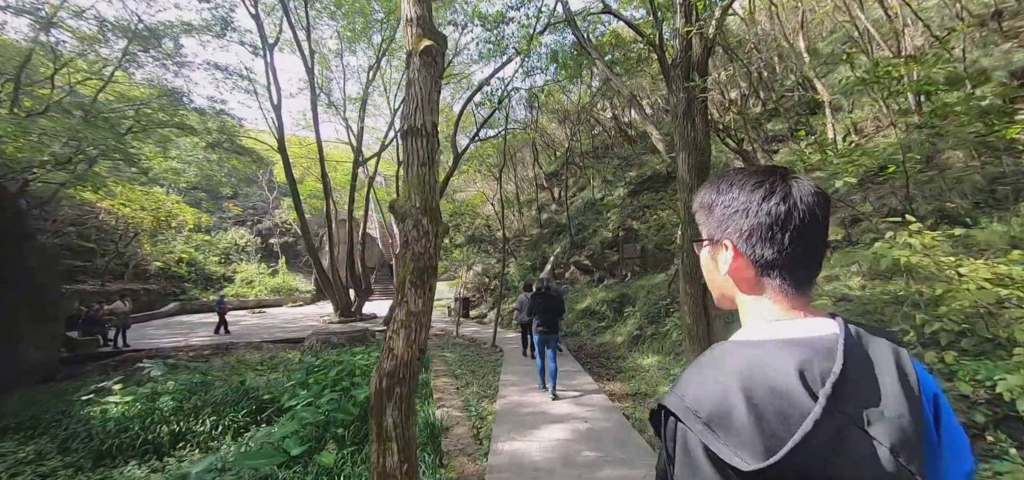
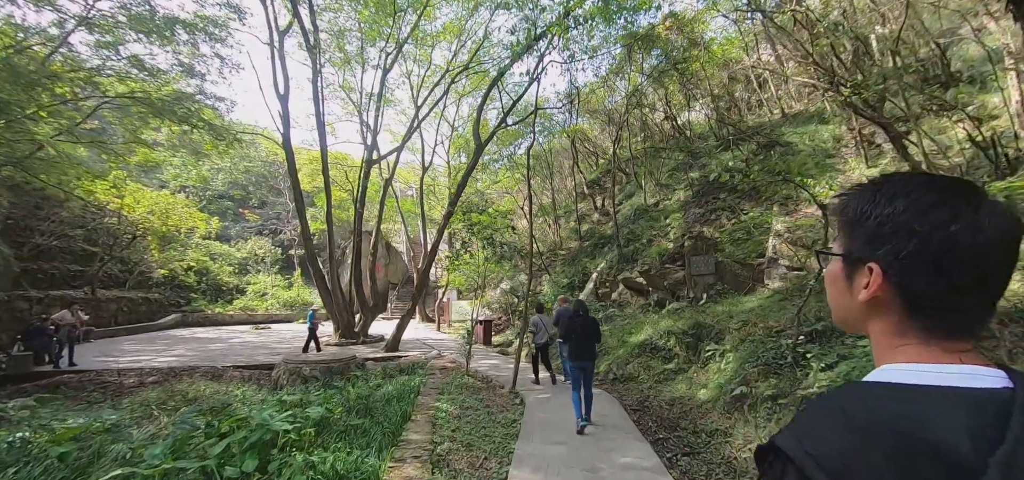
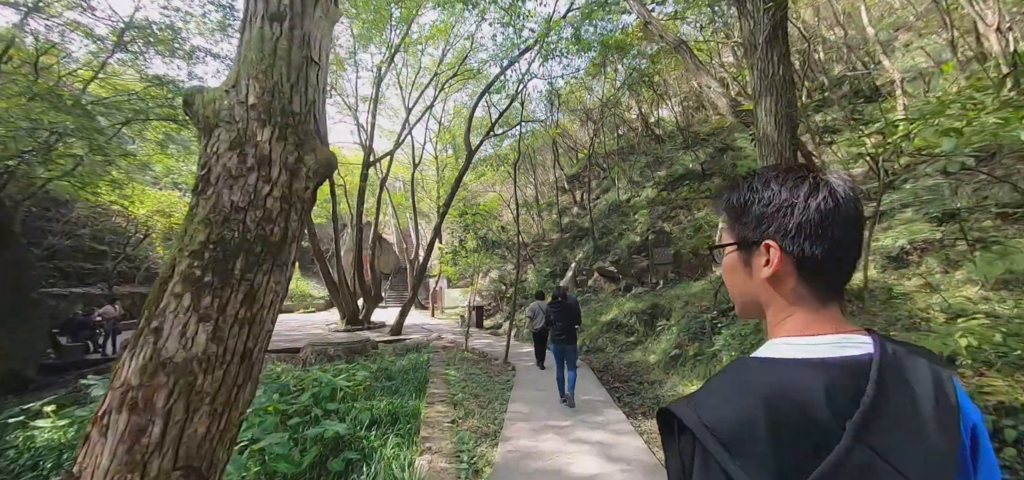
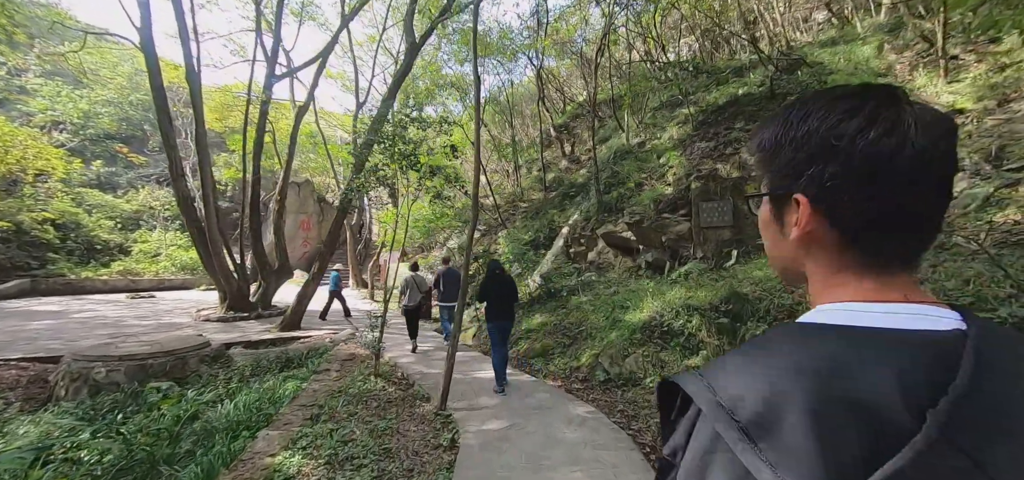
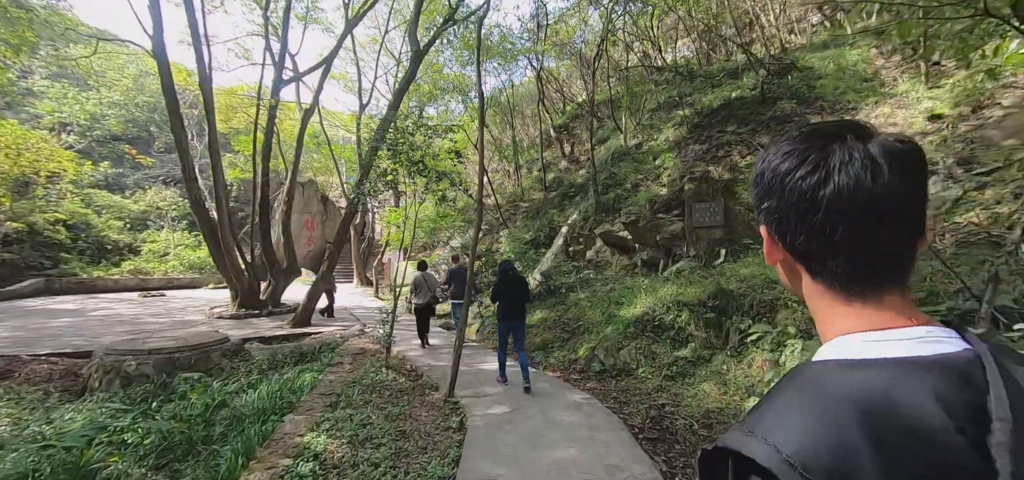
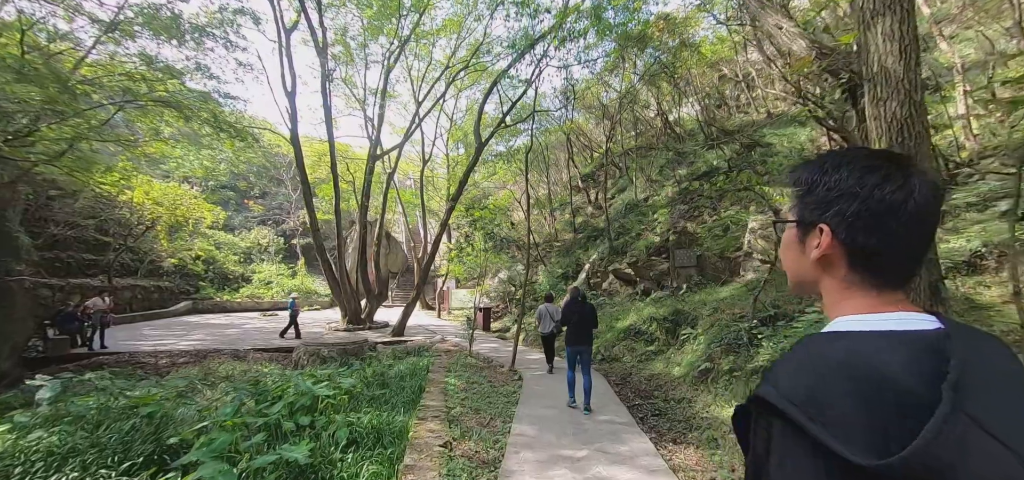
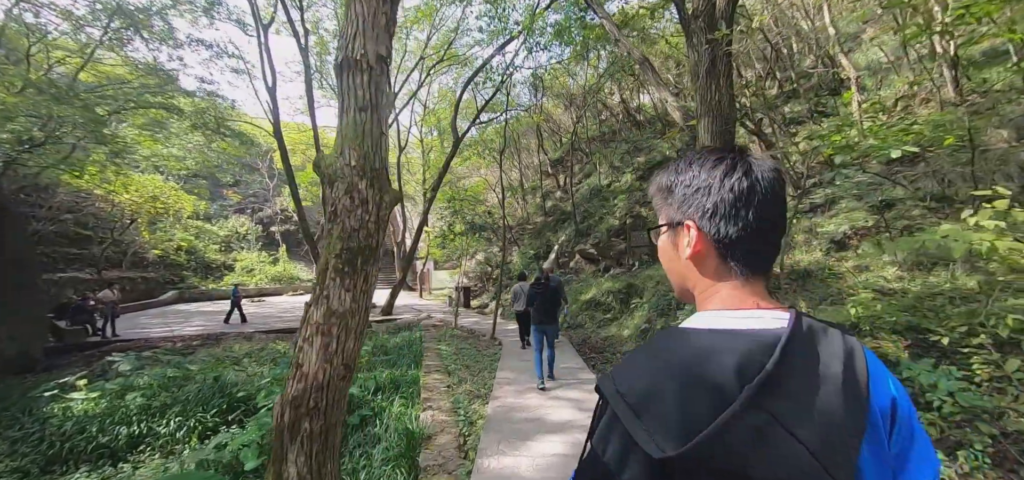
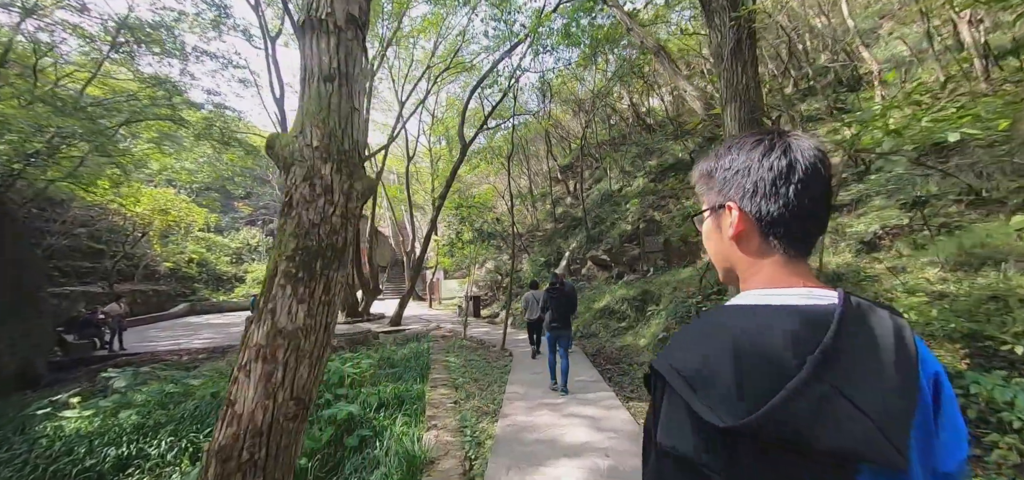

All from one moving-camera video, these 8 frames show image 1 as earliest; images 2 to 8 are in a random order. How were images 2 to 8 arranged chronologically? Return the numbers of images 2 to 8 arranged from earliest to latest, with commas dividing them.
7, 8, 3, 6, 2, 5, 4
